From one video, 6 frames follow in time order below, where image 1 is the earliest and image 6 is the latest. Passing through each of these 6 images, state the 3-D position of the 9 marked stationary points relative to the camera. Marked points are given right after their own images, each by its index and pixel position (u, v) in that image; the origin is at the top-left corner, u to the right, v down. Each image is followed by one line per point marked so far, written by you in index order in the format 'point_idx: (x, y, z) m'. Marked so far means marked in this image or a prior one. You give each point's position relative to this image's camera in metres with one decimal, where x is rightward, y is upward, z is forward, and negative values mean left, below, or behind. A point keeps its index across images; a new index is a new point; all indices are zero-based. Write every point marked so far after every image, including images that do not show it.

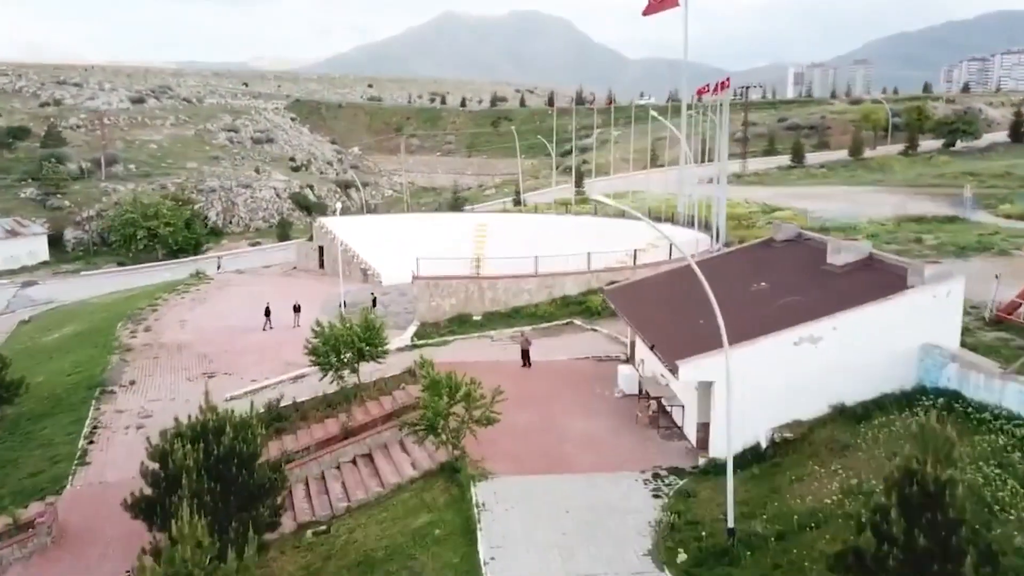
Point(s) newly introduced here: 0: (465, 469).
0: (-0.9, -3.4, +13.3) m
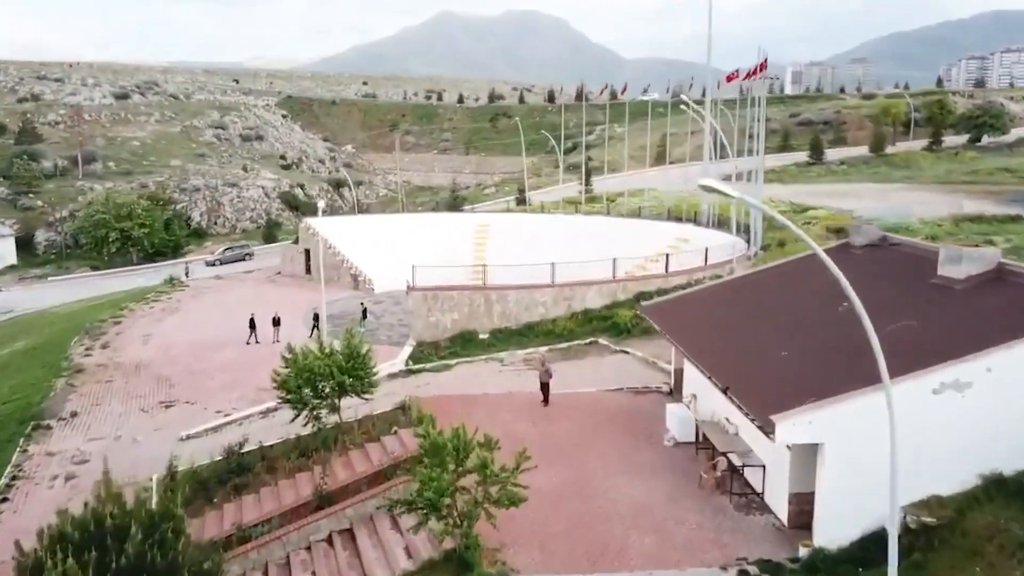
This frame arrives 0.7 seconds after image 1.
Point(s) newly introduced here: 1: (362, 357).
0: (-0.4, -3.7, +9.7) m
1: (-3.1, -1.5, +15.1) m
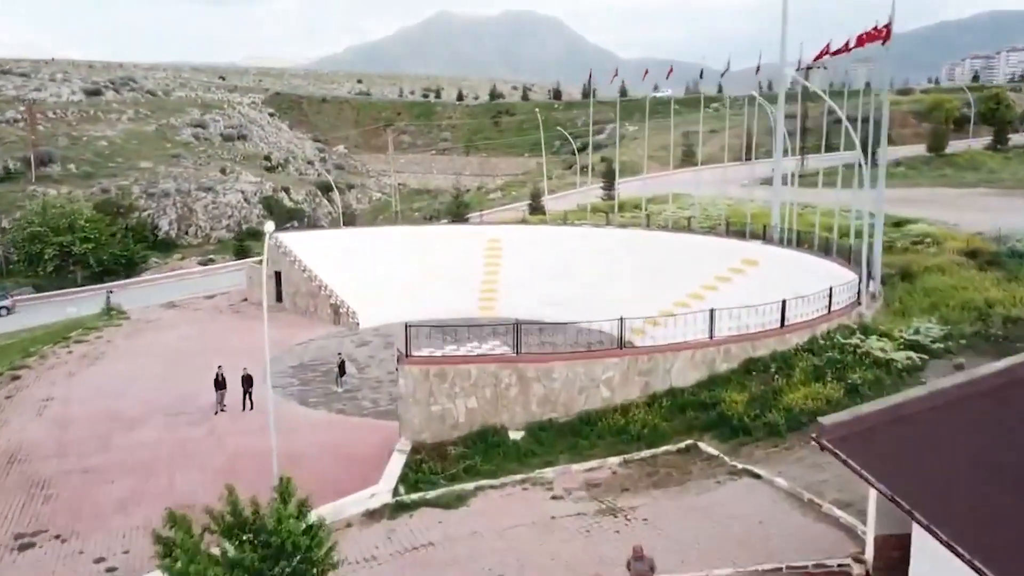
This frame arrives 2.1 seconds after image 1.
0: (+0.5, -5.0, +2.4) m
1: (-2.2, -2.8, +7.8) m
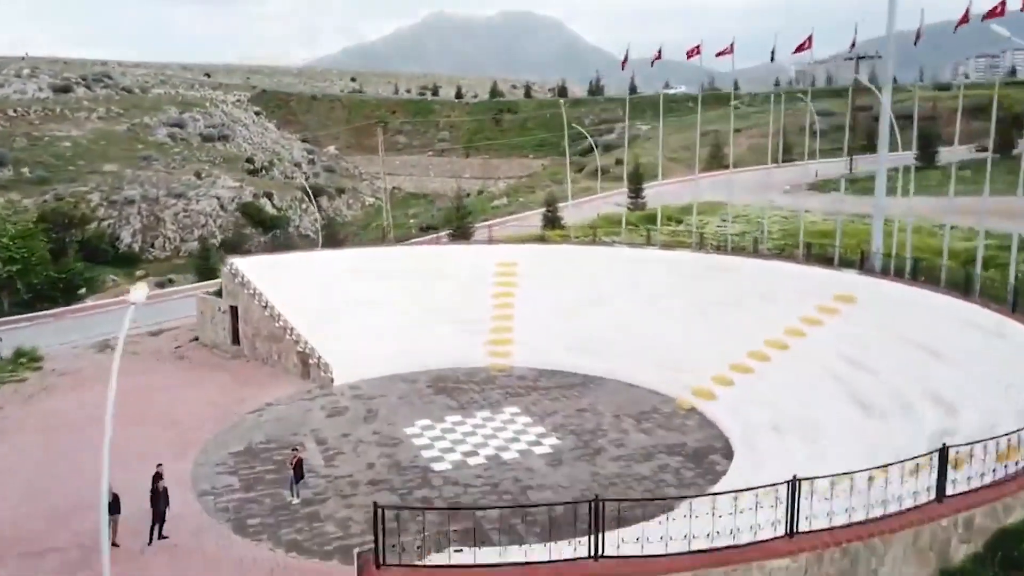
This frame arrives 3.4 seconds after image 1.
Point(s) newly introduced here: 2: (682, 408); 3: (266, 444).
0: (+1.2, -6.3, -4.2) m
1: (-1.5, -4.1, +1.3) m
2: (+4.6, -3.2, +19.4) m
3: (-6.0, -3.8, +17.5) m
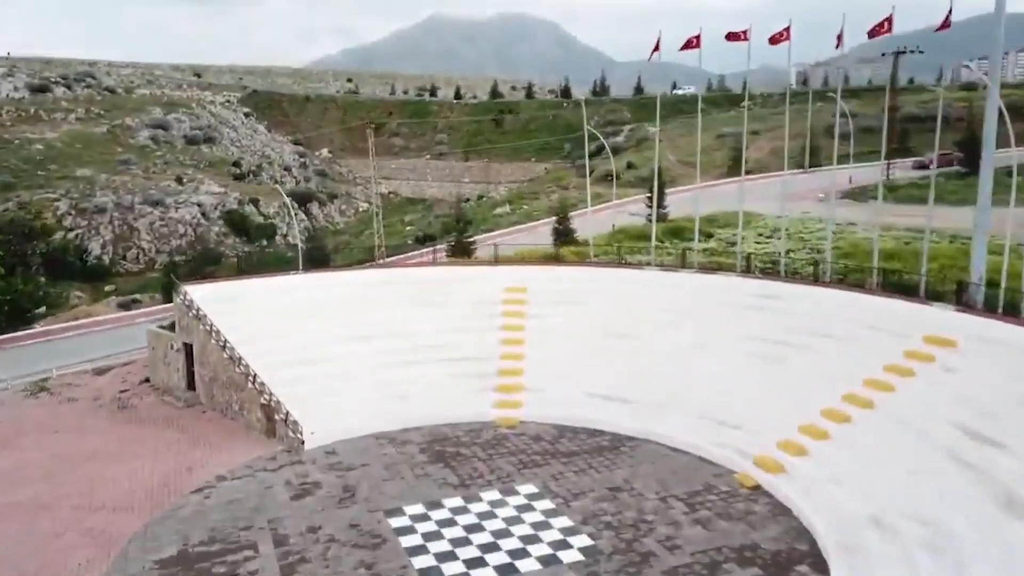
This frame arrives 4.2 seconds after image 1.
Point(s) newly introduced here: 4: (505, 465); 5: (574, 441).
0: (+1.6, -7.2, -8.4) m
1: (-1.1, -5.0, -2.9) m
2: (+4.9, -4.2, +15.2) m
3: (-5.7, -4.7, +13.3) m
4: (-0.2, -4.0, +16.4) m
5: (+1.5, -3.8, +17.6) m
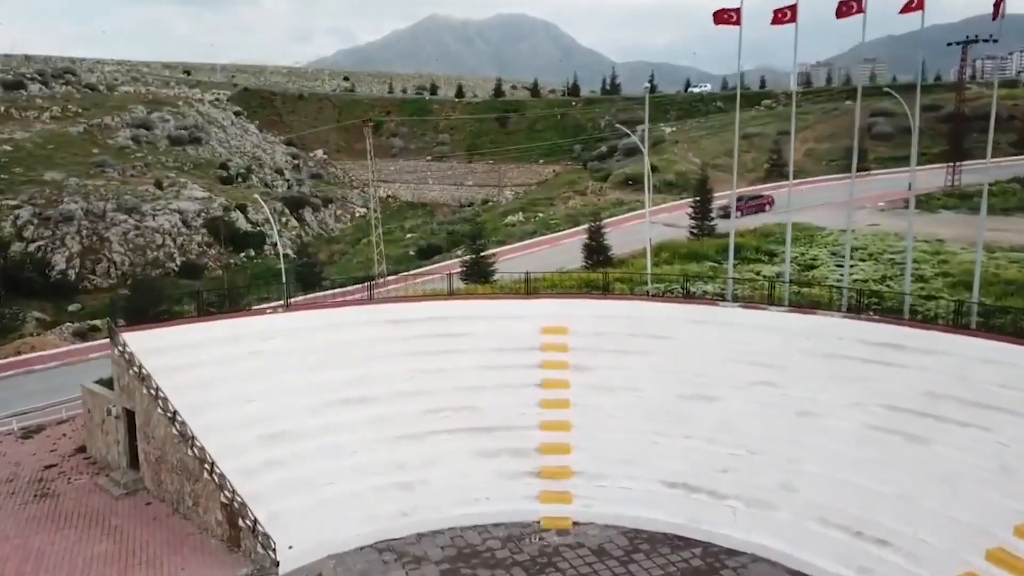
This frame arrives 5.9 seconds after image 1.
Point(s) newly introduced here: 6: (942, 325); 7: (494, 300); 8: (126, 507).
0: (+2.7, -8.2, -13.3) m
1: (-0.1, -6.0, -7.9) m
2: (+5.9, -5.2, +10.3) m
3: (-4.7, -5.8, +8.3) m
4: (+0.8, -5.1, +11.4) m
5: (+2.5, -4.8, +12.6) m
6: (+9.4, -0.8, +15.9) m
7: (-0.5, -0.4, +18.7) m
8: (-8.0, -4.5, +14.9) m
